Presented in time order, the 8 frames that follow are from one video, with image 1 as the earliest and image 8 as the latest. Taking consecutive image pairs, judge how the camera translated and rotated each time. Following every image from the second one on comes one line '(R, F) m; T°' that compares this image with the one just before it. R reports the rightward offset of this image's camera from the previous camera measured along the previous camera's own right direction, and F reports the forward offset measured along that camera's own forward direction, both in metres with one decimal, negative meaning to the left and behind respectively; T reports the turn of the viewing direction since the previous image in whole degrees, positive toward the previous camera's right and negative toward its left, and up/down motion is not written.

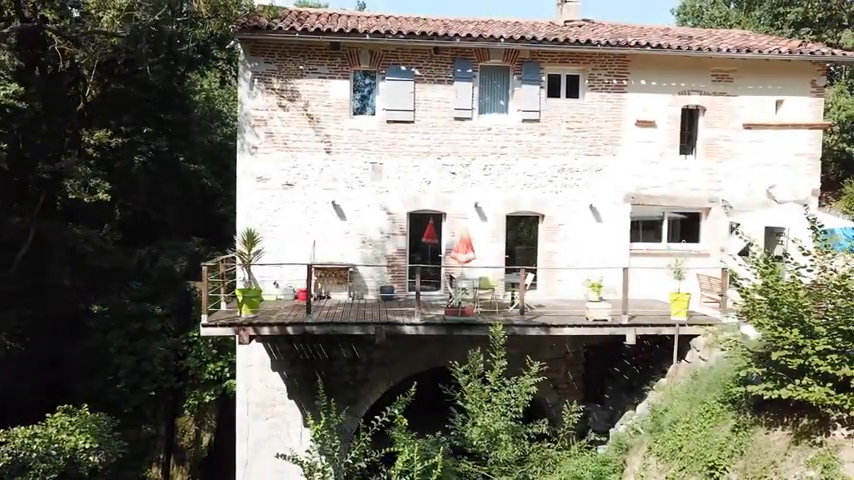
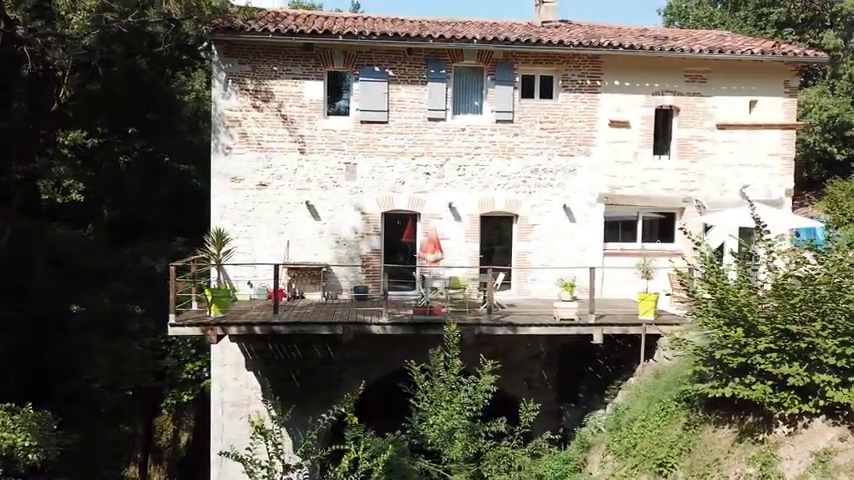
(+0.5, -0.1) m; 0°
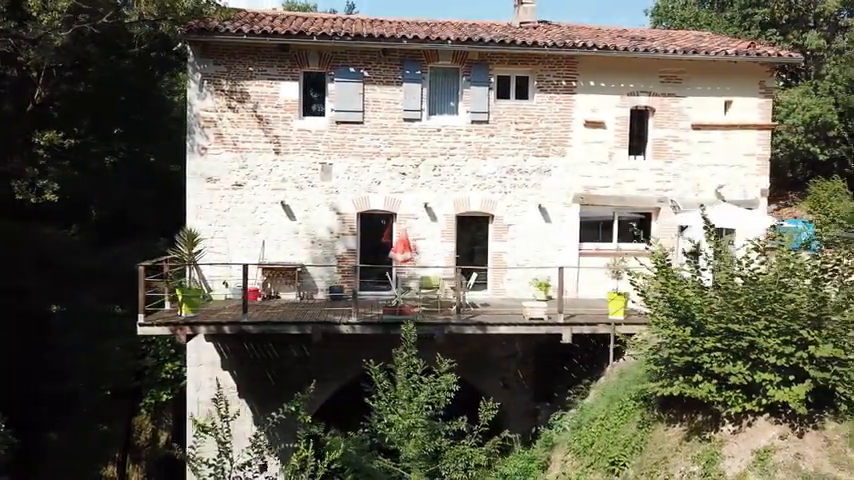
(+0.5, -0.1) m; 0°
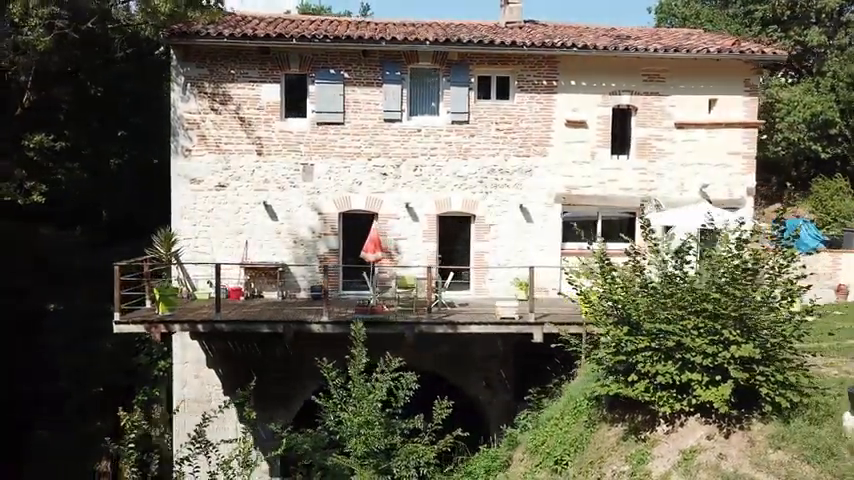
(+0.9, -0.1) m; -2°
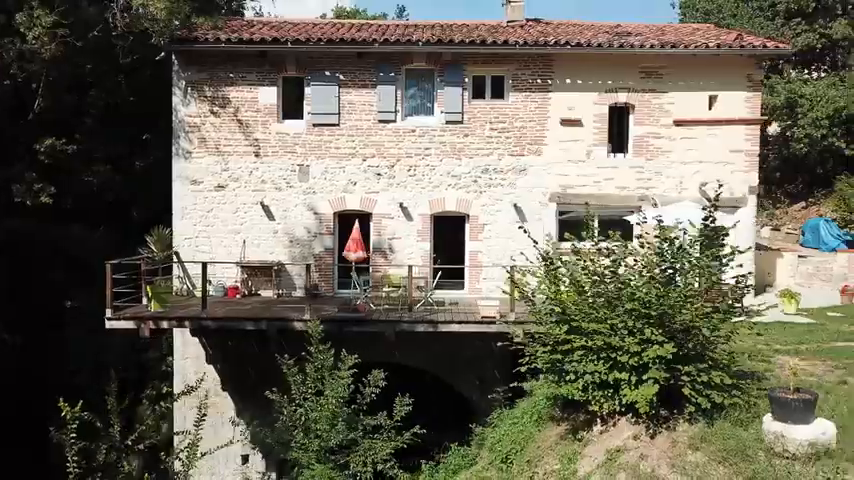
(+1.1, 0.0) m; -4°
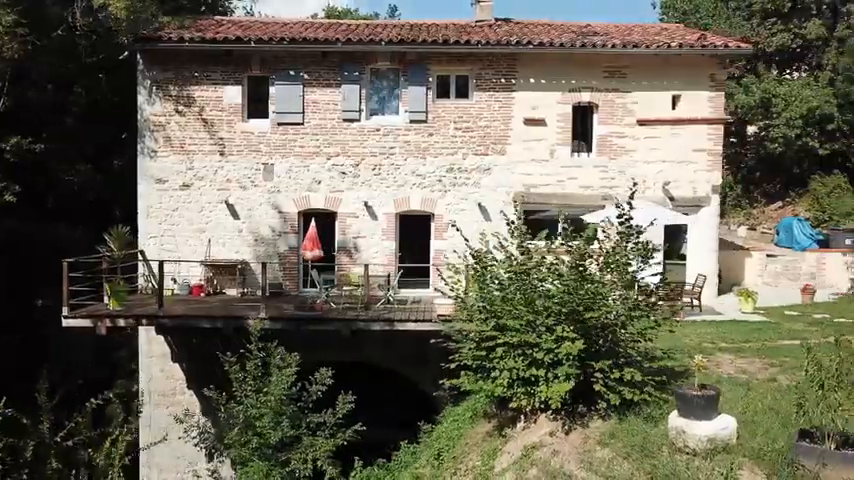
(+0.7, 0.0) m; 0°
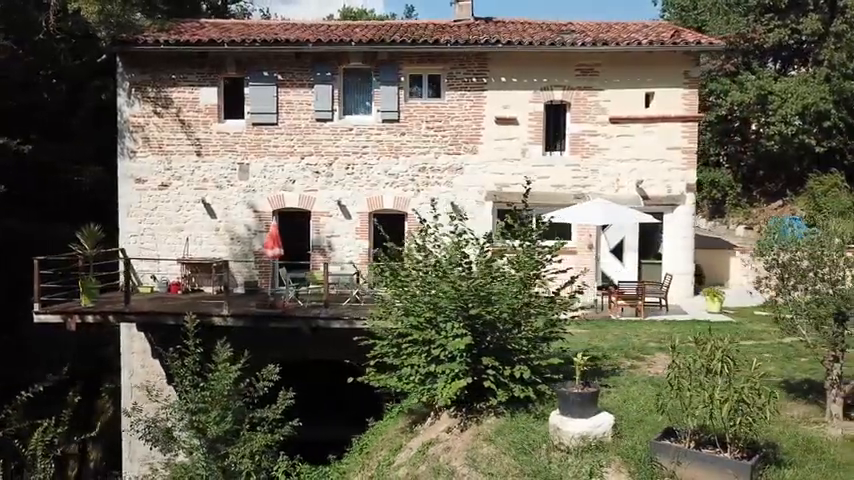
(+1.2, -0.1) m; -2°
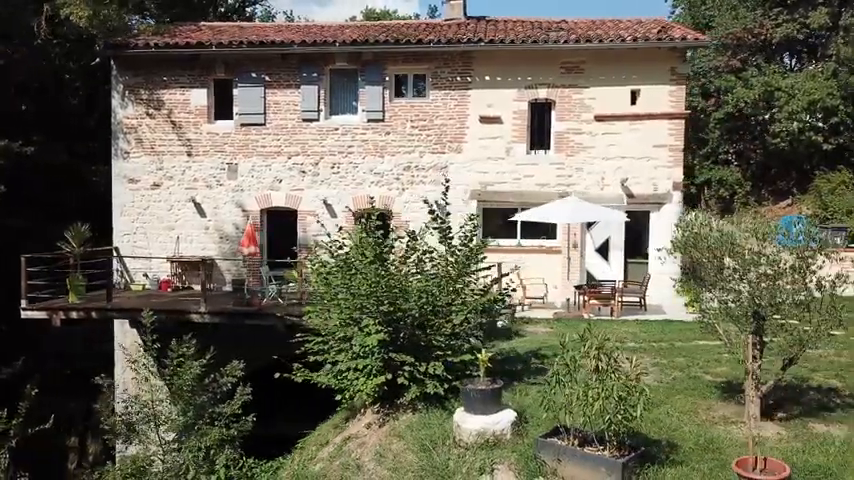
(+1.0, 0.0) m; -3°
